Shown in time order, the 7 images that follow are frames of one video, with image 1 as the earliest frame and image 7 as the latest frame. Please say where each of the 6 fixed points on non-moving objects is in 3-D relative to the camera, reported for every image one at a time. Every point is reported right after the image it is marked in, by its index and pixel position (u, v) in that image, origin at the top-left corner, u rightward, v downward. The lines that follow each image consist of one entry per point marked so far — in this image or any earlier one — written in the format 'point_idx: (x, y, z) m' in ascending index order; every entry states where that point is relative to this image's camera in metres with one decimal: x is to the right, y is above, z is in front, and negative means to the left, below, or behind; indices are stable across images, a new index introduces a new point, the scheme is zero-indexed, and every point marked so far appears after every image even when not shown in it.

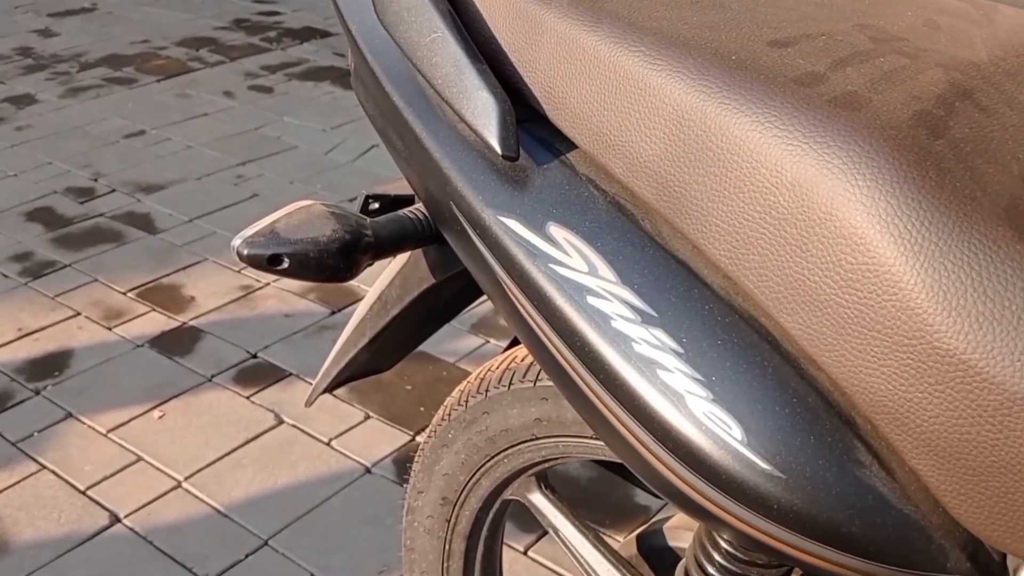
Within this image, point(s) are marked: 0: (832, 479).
0: (+0.1, -0.1, +0.7) m
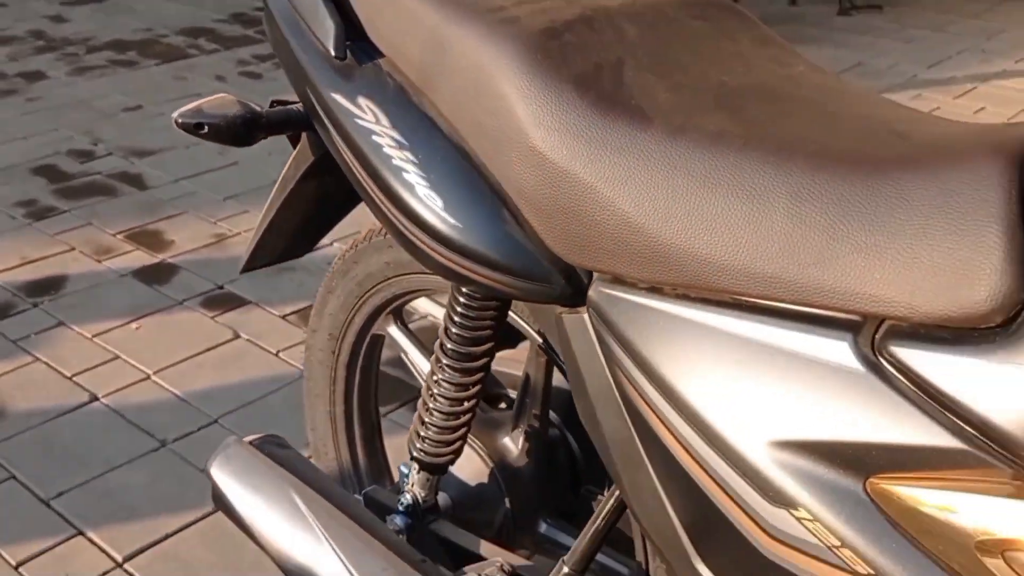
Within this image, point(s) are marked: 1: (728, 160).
0: (0.0, 0.0, +1.3) m
1: (+0.1, +0.1, +1.1) m
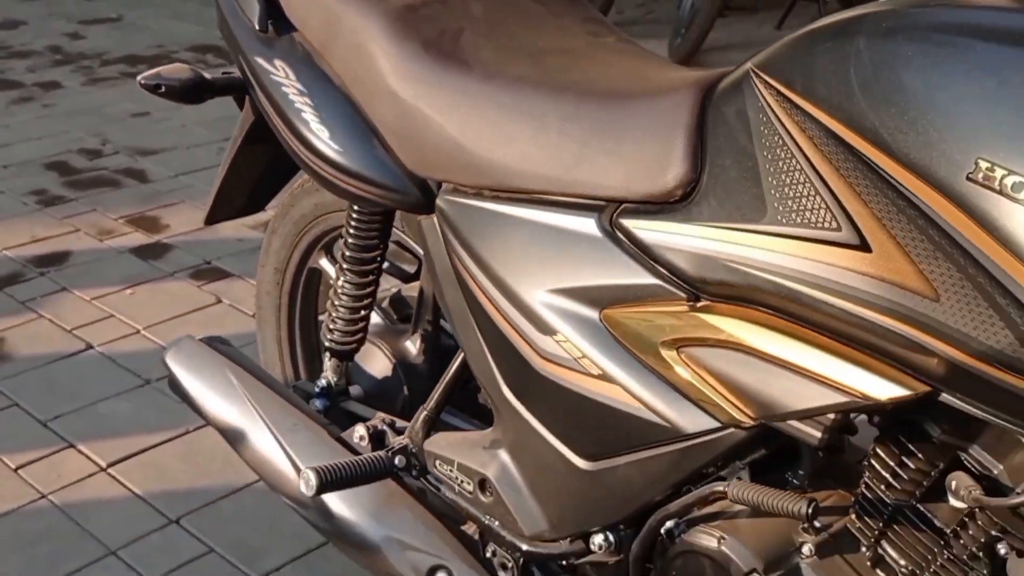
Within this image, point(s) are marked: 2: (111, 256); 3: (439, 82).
0: (-0.1, +0.1, +1.7) m
1: (0.0, +0.2, +1.6) m
2: (-0.9, +0.1, +4.1) m
3: (-0.1, +0.2, +1.6) m
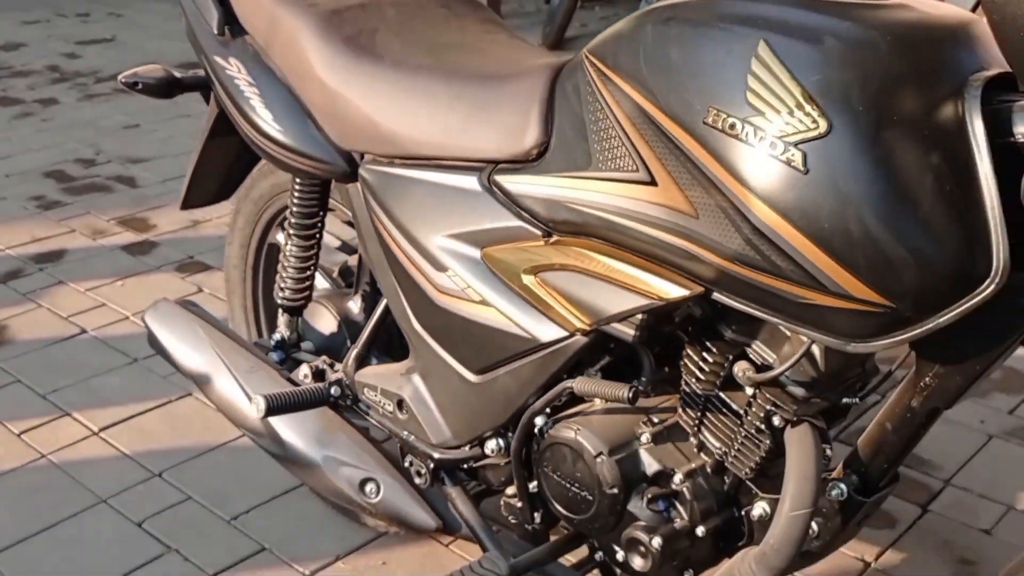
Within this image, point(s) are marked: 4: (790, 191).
0: (-0.3, +0.2, +2.1) m
1: (-0.1, +0.2, +1.9) m
2: (-1.0, +0.1, +4.5) m
3: (-0.2, +0.2, +2.0) m
4: (+0.2, +0.1, +1.3) m
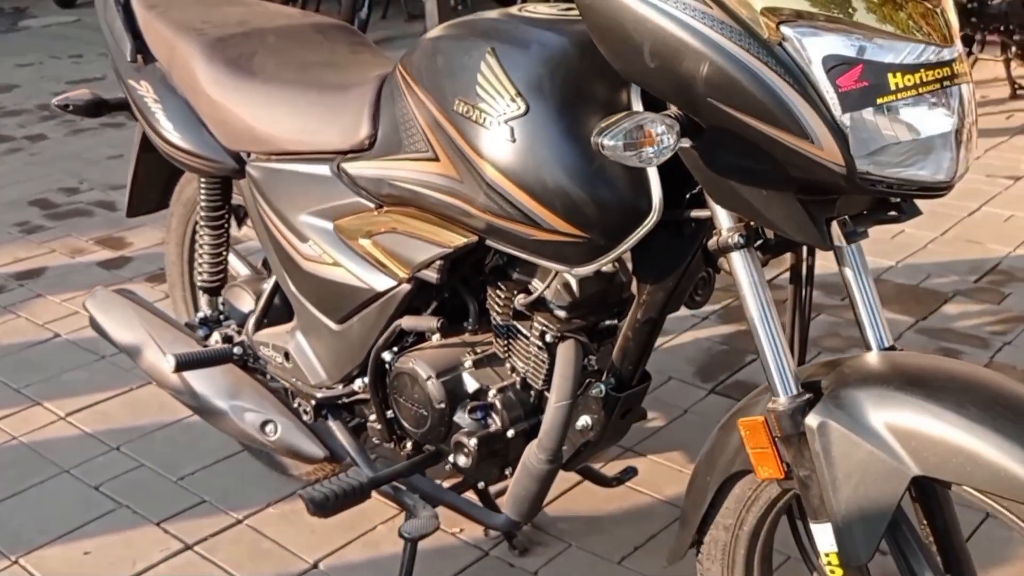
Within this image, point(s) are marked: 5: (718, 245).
0: (-0.5, +0.2, +2.6) m
1: (-0.3, +0.3, +2.4) m
2: (-1.2, +0.1, +5.0) m
3: (-0.4, +0.3, +2.5) m
4: (0.0, +0.1, +1.8) m
5: (+0.2, 0.0, +1.6) m
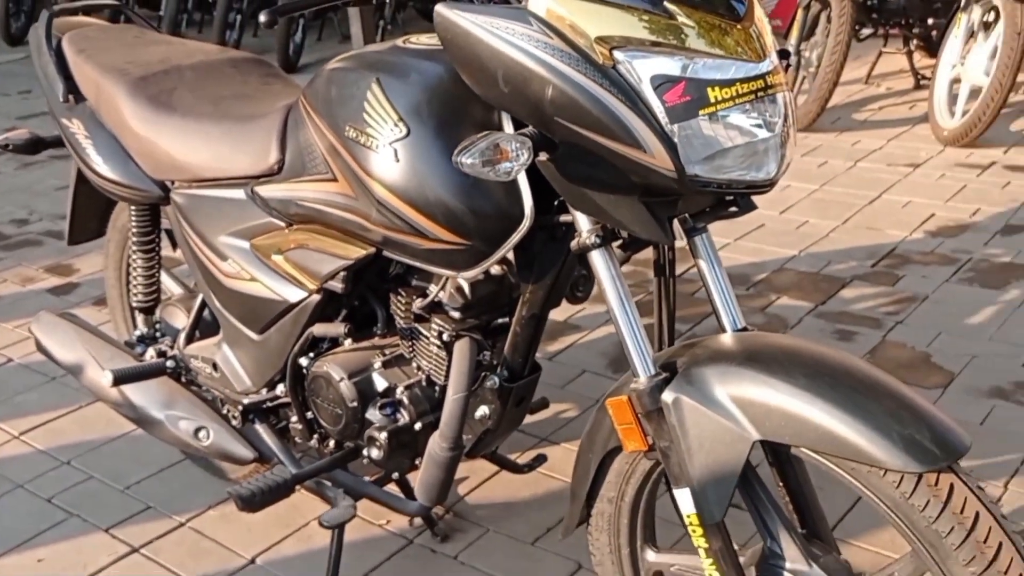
0: (-0.6, +0.2, +2.8) m
1: (-0.5, +0.2, +2.6) m
2: (-1.4, 0.0, +5.1) m
3: (-0.5, +0.3, +2.7) m
4: (-0.1, +0.1, +2.0) m
5: (+0.1, 0.0, +1.8) m
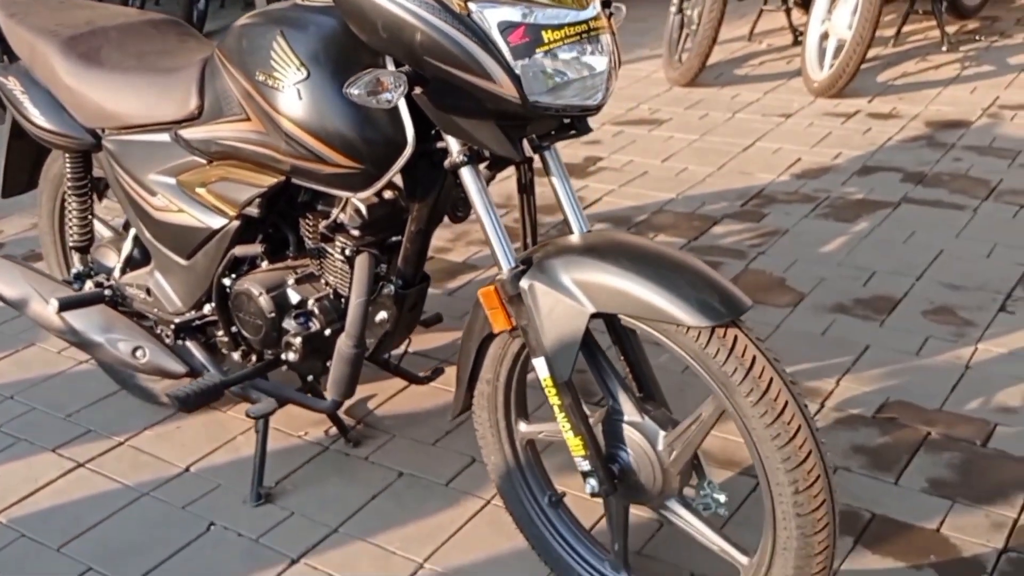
0: (-0.8, +0.3, +3.2) m
1: (-0.6, +0.3, +3.0) m
2: (-1.7, +0.1, +5.5) m
3: (-0.7, +0.3, +3.1) m
4: (-0.3, +0.2, +2.4) m
5: (-0.1, +0.2, +2.3) m
